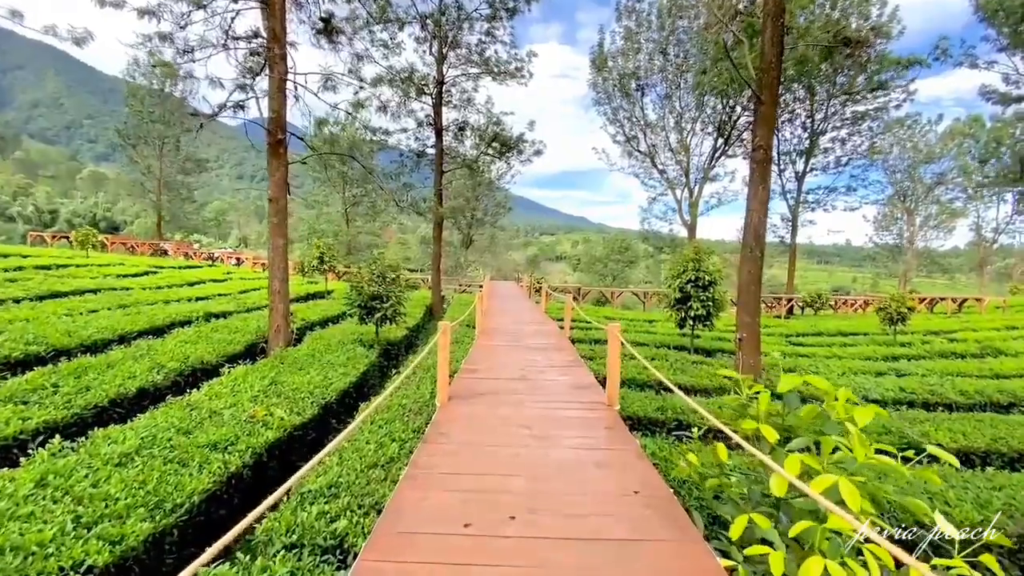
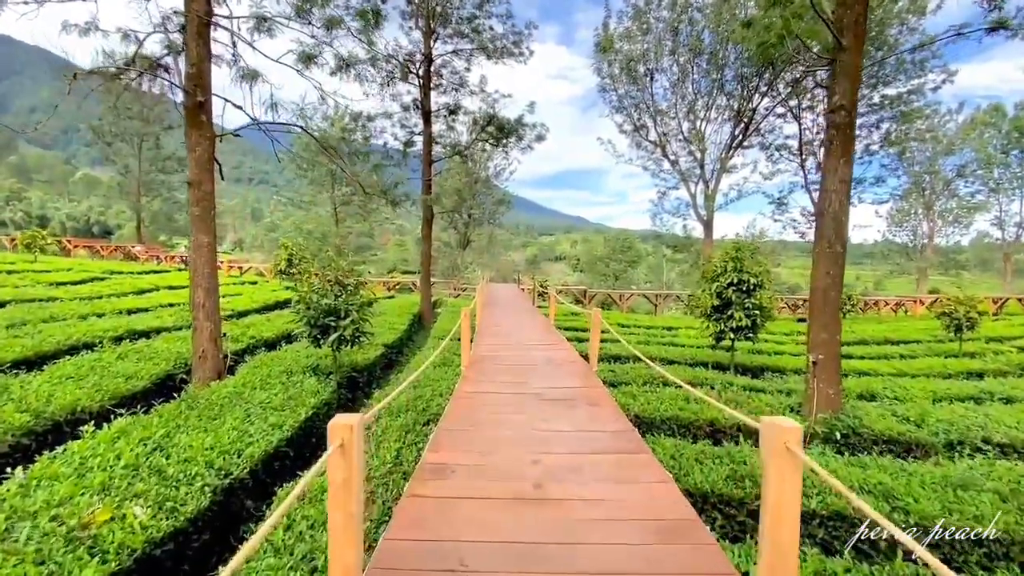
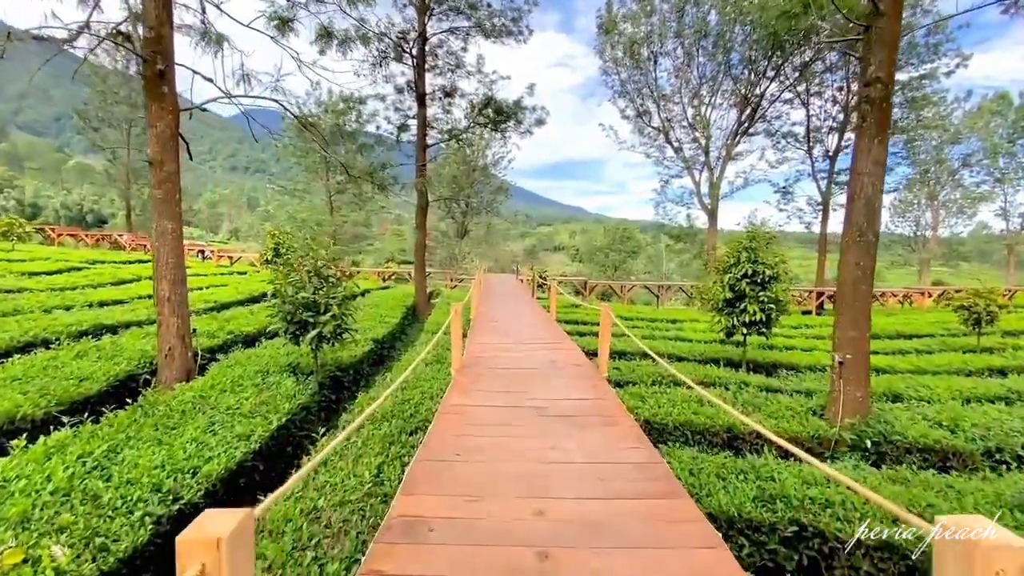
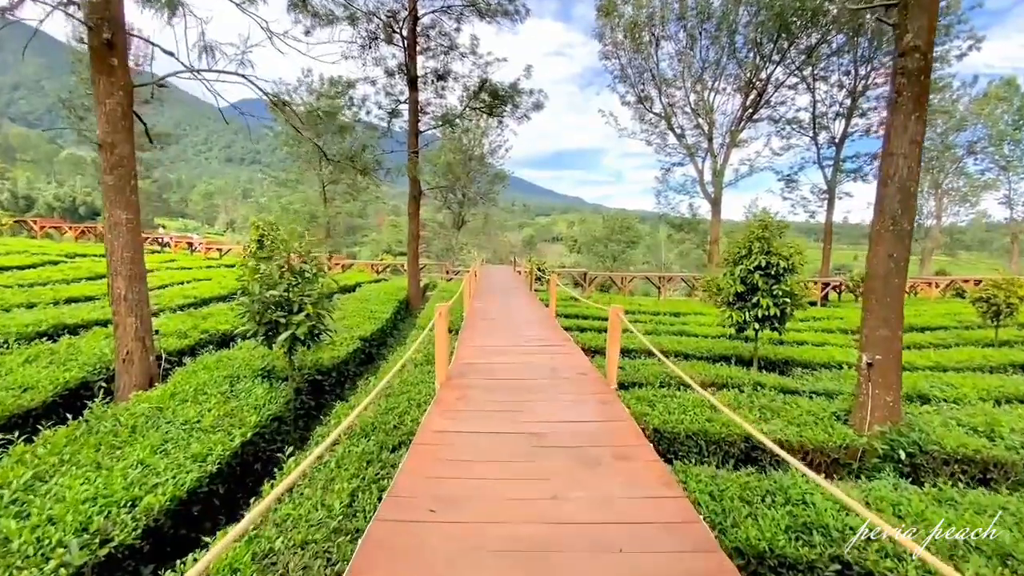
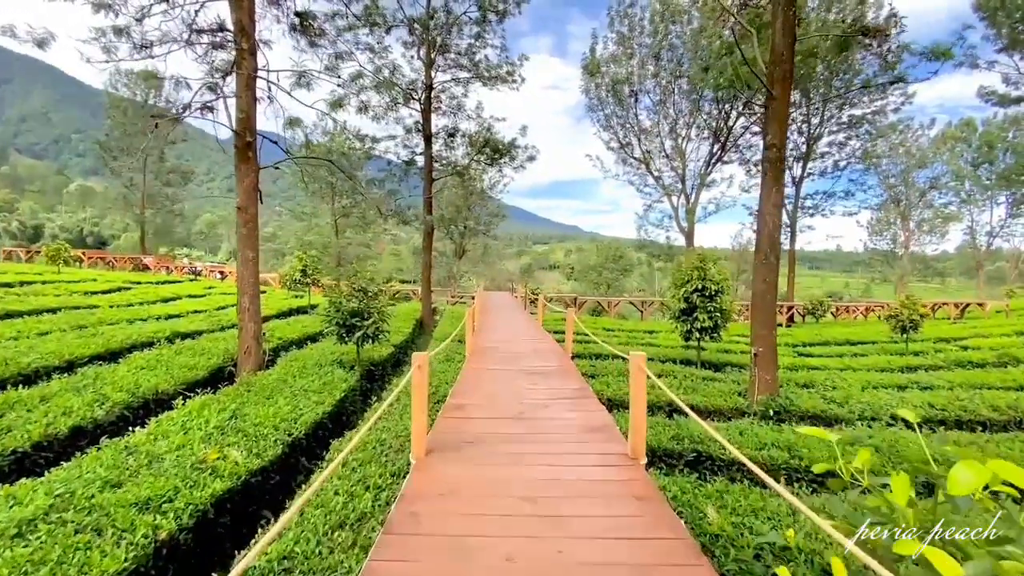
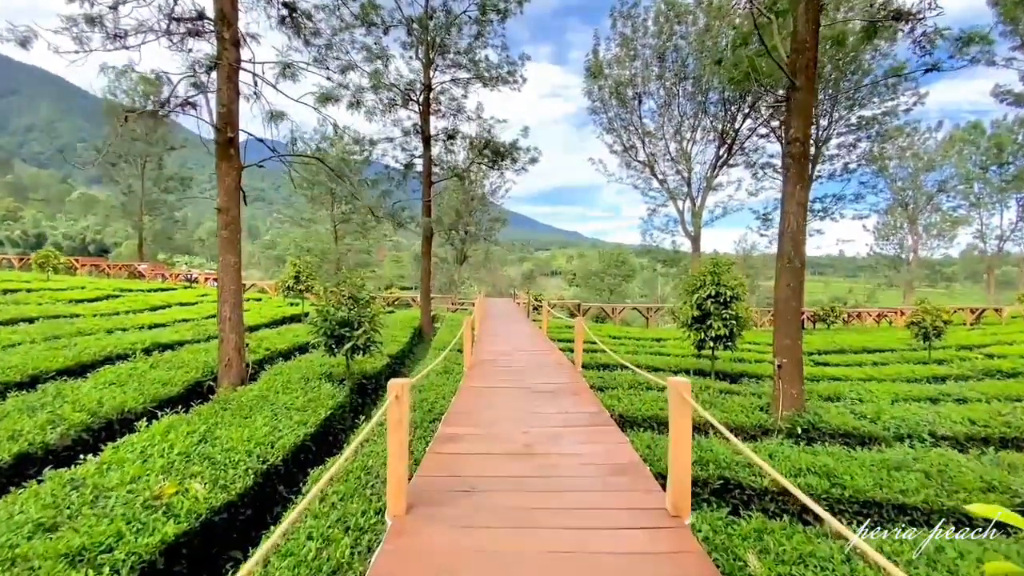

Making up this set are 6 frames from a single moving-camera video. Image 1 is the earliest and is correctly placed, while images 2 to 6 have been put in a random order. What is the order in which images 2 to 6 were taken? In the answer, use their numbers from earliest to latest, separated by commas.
5, 6, 2, 3, 4
